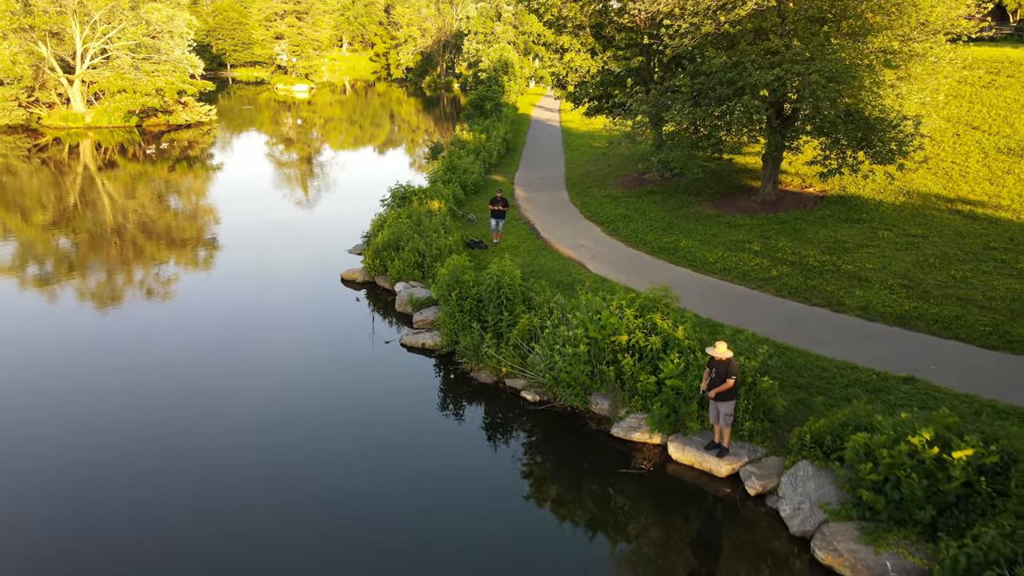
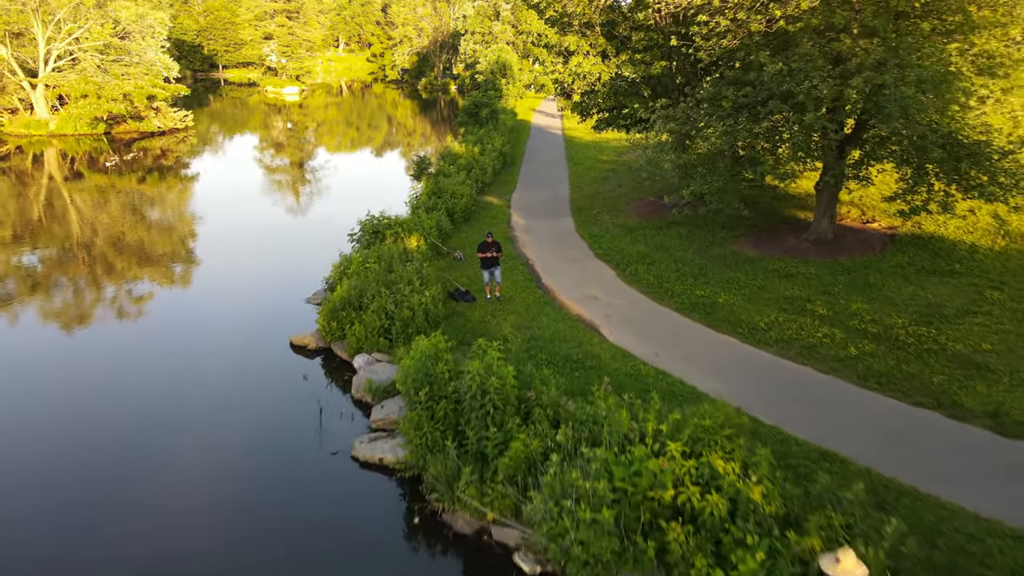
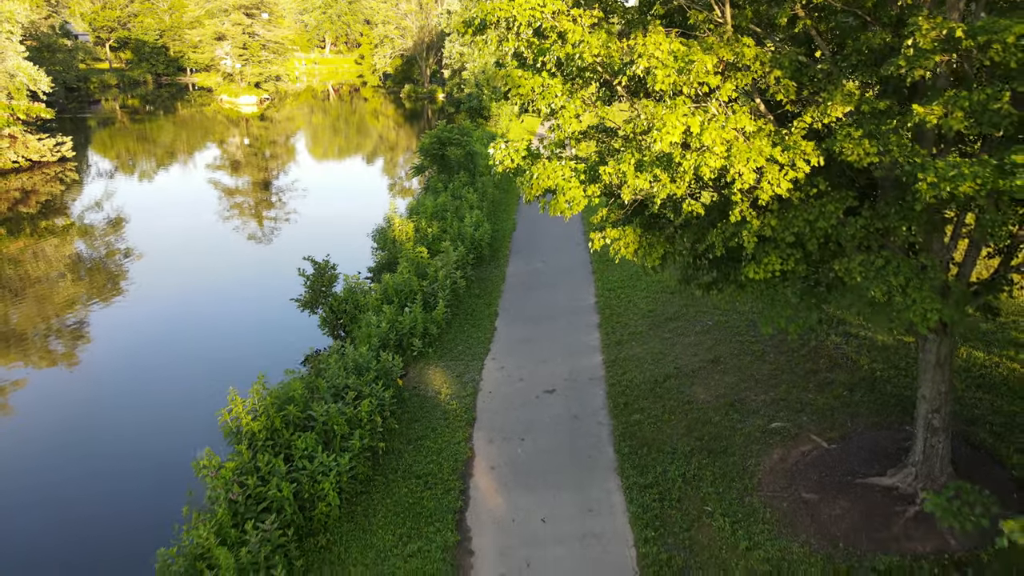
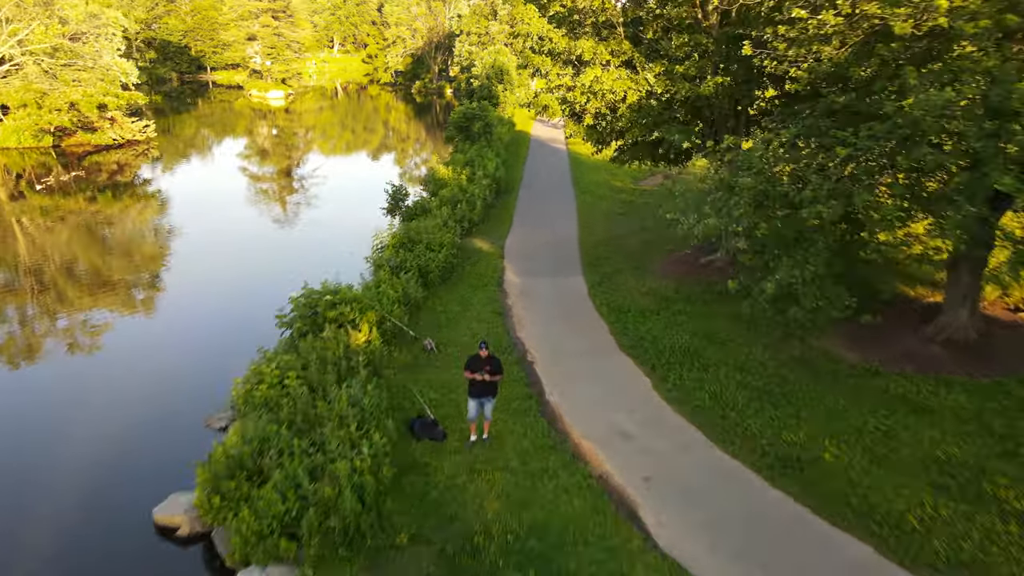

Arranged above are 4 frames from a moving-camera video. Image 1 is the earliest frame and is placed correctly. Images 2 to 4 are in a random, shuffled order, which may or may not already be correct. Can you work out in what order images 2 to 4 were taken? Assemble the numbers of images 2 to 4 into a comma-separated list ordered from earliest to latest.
2, 4, 3
